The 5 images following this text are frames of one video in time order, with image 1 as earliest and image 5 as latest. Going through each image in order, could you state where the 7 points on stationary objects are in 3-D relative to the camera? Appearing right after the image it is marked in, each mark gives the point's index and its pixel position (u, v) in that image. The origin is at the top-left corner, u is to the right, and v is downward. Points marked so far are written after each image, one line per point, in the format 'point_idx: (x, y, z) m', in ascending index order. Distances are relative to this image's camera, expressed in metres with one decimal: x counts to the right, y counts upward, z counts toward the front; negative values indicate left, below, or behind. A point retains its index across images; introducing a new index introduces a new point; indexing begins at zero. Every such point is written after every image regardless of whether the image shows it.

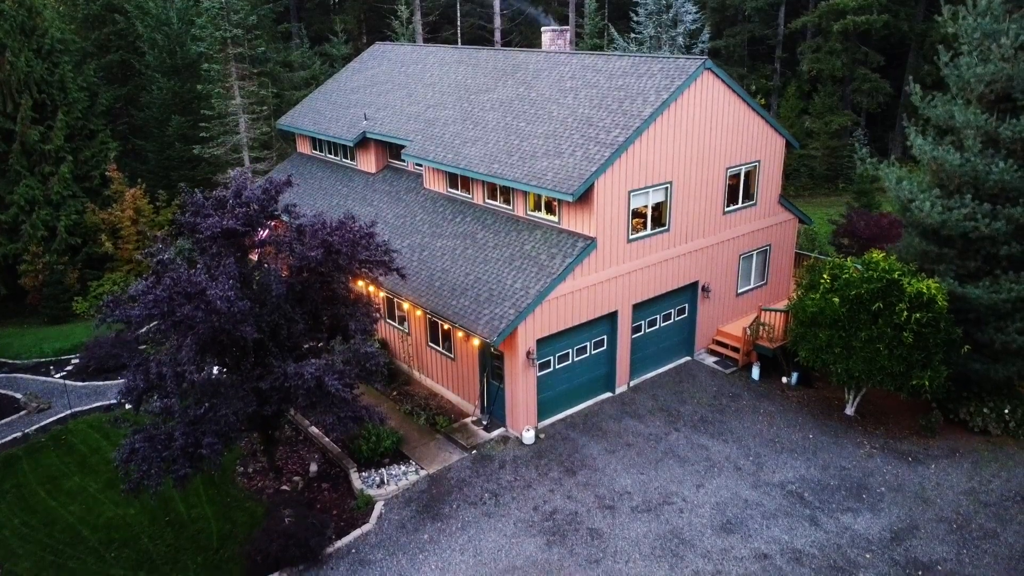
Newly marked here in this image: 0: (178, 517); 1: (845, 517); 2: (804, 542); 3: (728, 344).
0: (-5.8, -4.0, +13.6) m
1: (+5.4, -3.7, +12.7) m
2: (+4.5, -3.9, +12.2) m
3: (+4.8, -1.3, +17.6) m
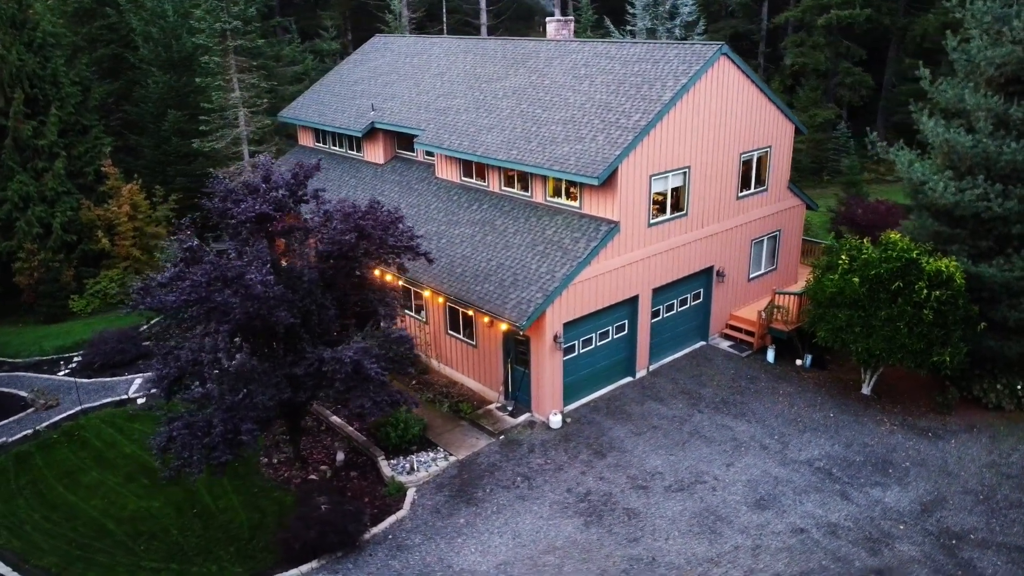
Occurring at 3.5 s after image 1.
0: (-5.2, -3.8, +13.4) m
1: (+6.0, -3.3, +13.0) m
2: (+5.1, -3.6, +12.4) m
3: (+5.2, -0.9, +17.8) m
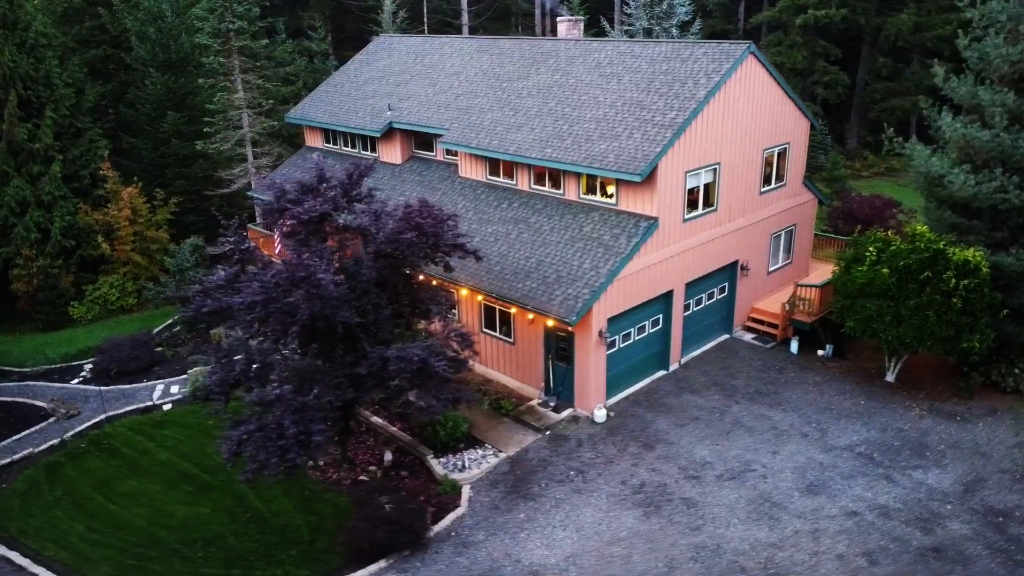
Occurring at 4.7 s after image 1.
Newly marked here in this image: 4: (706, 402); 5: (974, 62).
0: (-4.3, -3.8, +13.3) m
1: (+6.9, -3.1, +13.4) m
2: (+6.1, -3.4, +12.8) m
3: (+5.8, -0.8, +18.3) m
4: (+3.8, -2.3, +15.5) m
5: (+9.6, +4.7, +16.4) m
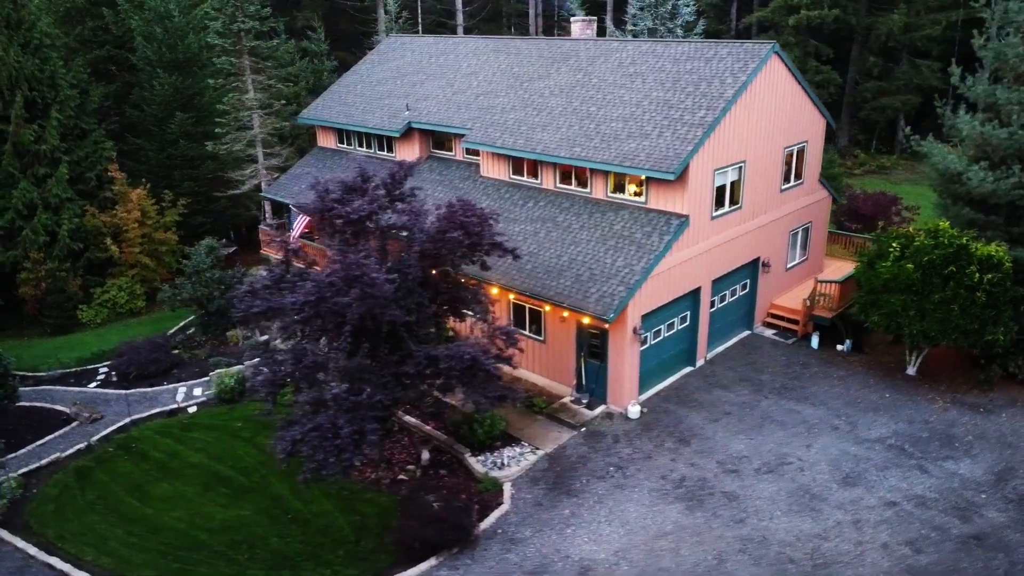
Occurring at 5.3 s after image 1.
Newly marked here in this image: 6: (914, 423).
0: (-3.6, -3.8, +13.3) m
1: (+7.6, -3.0, +13.7) m
2: (+6.8, -3.3, +13.1) m
3: (+6.4, -0.7, +18.5) m
4: (+4.4, -2.2, +15.7) m
5: (+10.1, +4.8, +16.8) m
6: (+7.6, -2.6, +15.0) m
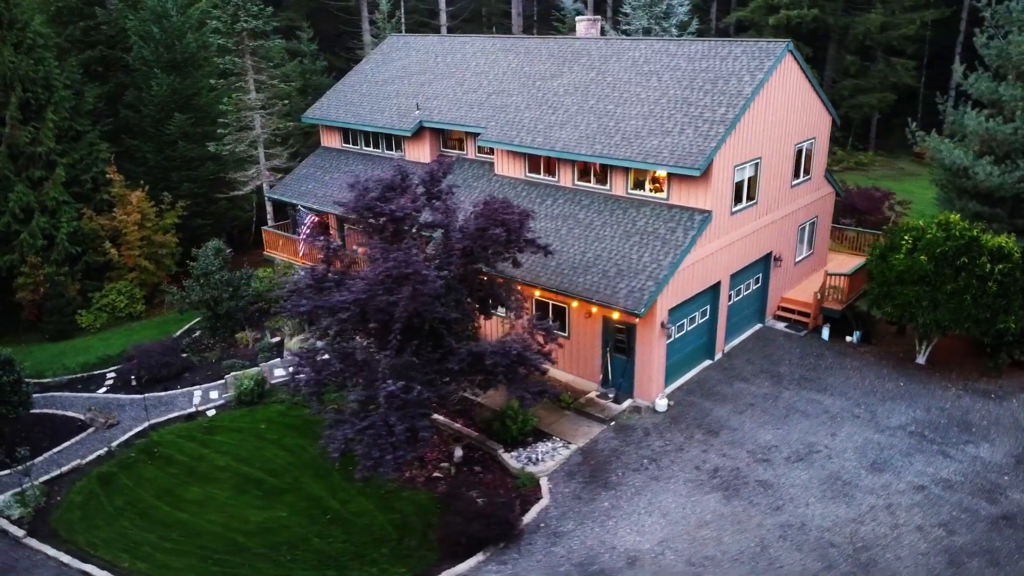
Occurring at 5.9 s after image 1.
0: (-2.9, -3.8, +13.3) m
1: (+8.2, -2.9, +14.2) m
2: (+7.4, -3.2, +13.5) m
3: (+6.7, -0.5, +18.9) m
4: (+5.0, -2.1, +16.1) m
5: (+10.5, +5.0, +17.4) m
6: (+8.2, -2.4, +15.4) m
